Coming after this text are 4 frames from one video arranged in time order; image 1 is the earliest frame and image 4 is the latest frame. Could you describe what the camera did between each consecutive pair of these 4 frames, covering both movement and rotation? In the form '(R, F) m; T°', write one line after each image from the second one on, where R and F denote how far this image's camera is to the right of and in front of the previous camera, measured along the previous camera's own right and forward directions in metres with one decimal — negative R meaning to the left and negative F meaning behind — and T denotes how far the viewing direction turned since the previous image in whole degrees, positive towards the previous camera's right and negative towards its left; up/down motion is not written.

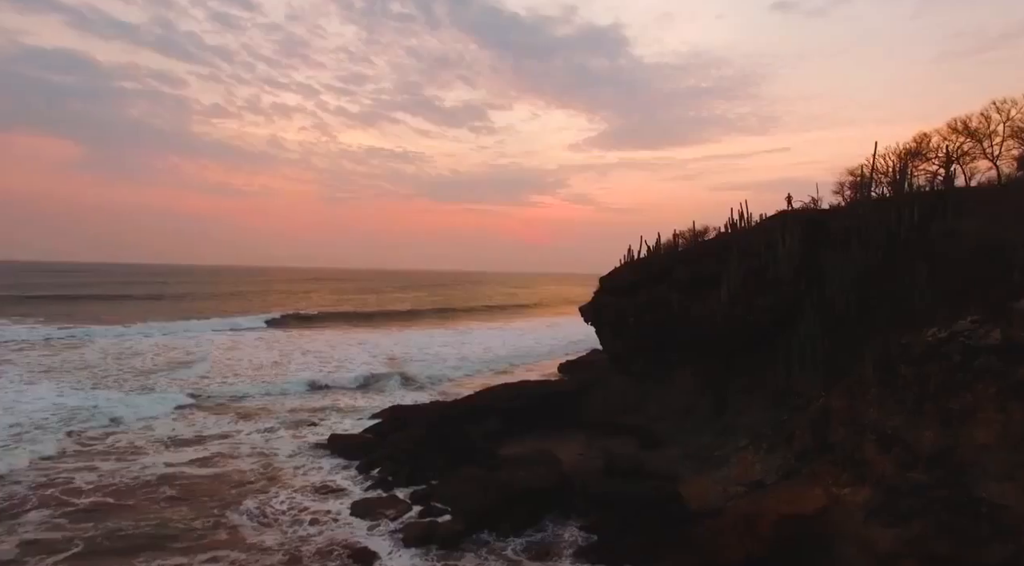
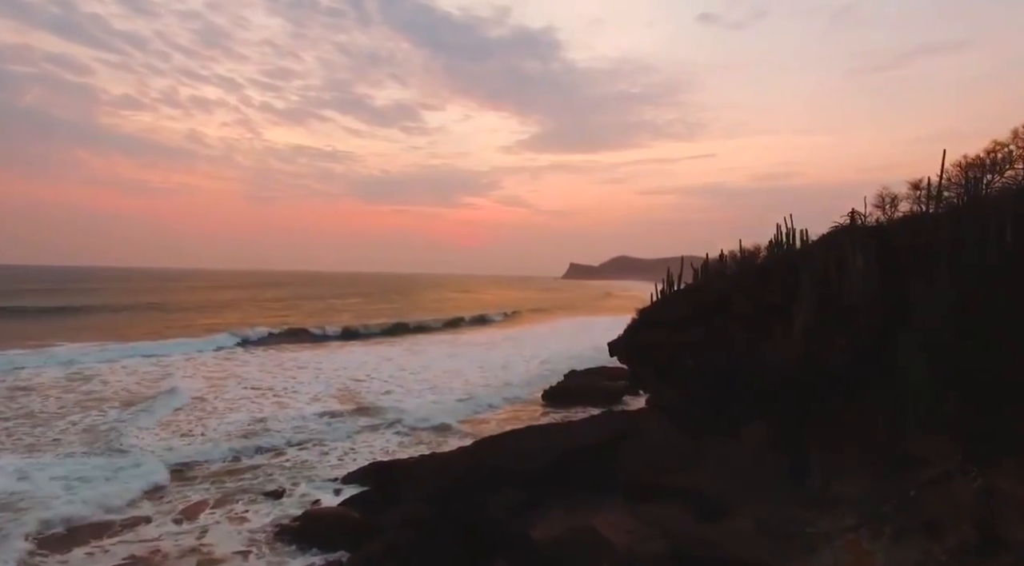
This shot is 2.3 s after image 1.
(-1.4, +2.6) m; +6°
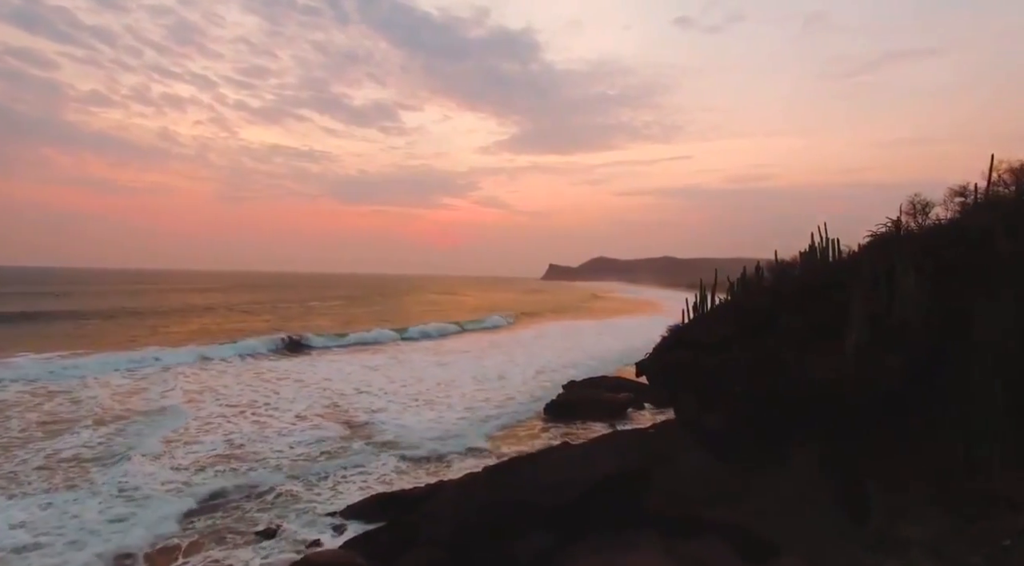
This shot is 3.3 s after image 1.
(-0.6, +1.0) m; +2°
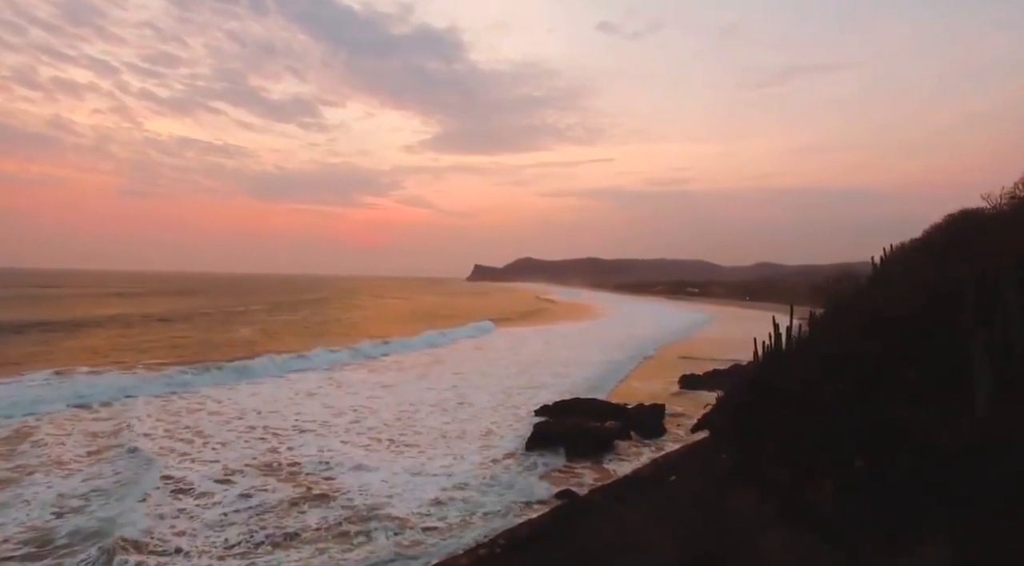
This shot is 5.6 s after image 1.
(-1.3, +2.4) m; +7°
